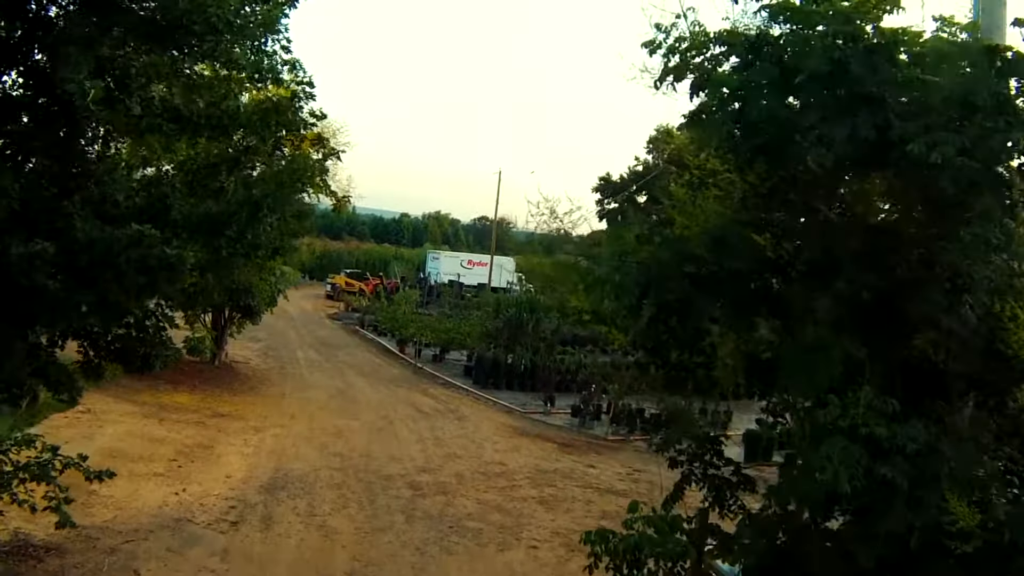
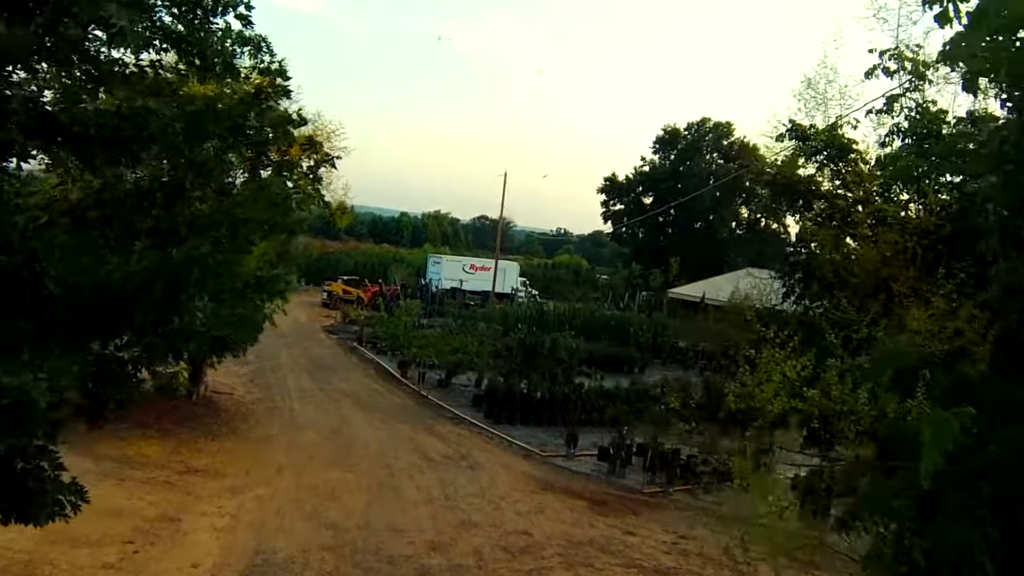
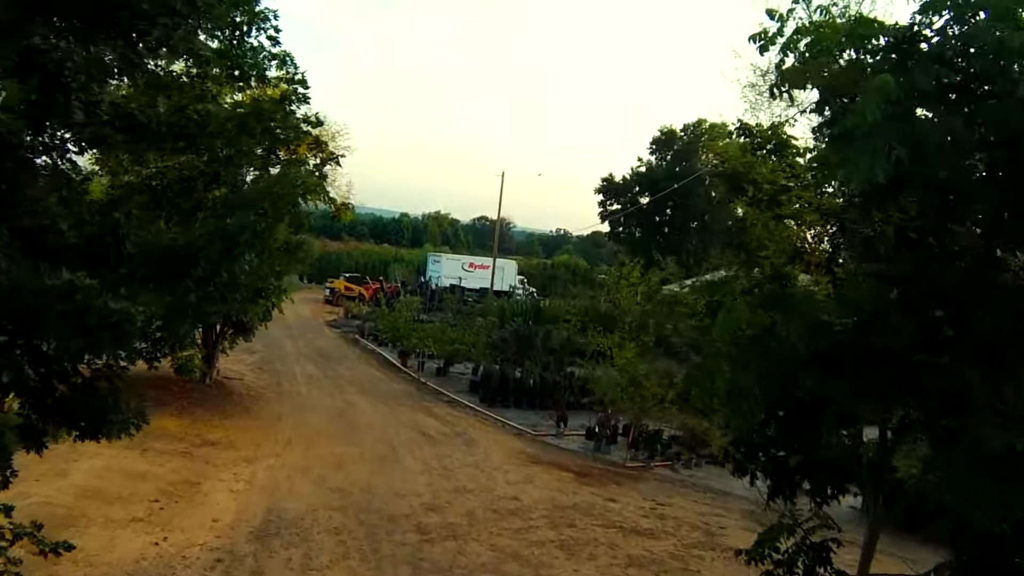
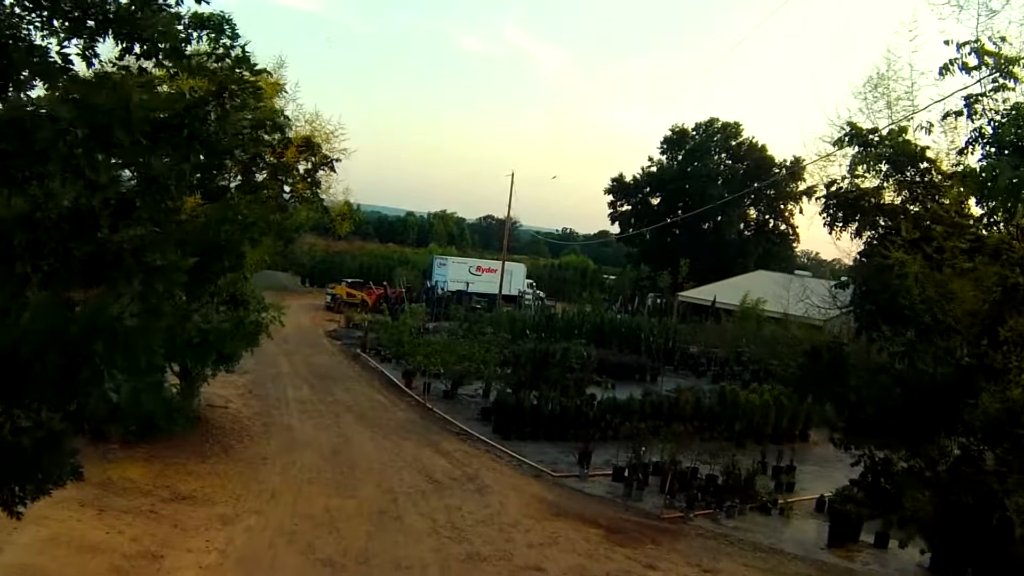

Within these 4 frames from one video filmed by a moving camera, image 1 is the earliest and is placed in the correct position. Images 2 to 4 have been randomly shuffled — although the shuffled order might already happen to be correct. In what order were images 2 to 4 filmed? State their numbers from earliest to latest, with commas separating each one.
3, 2, 4
